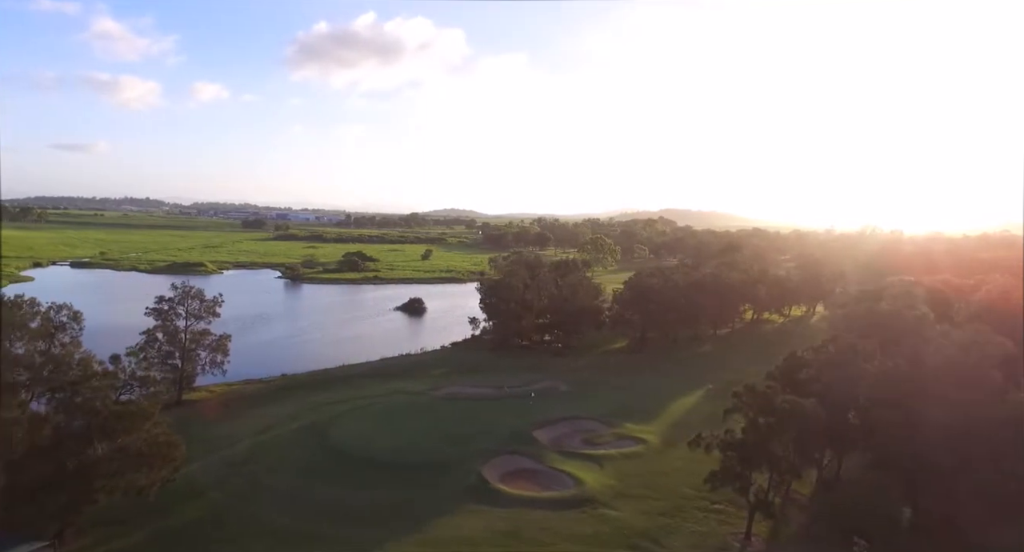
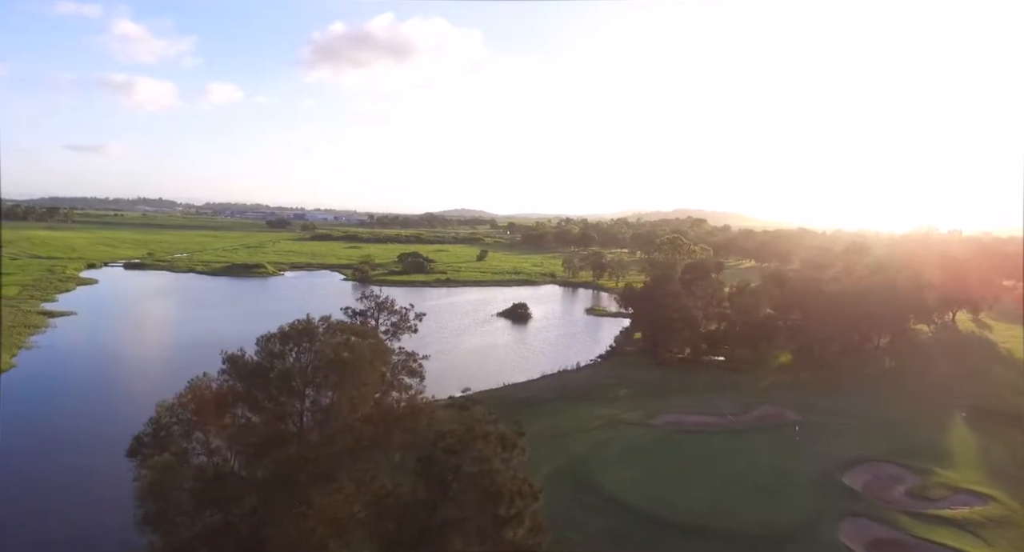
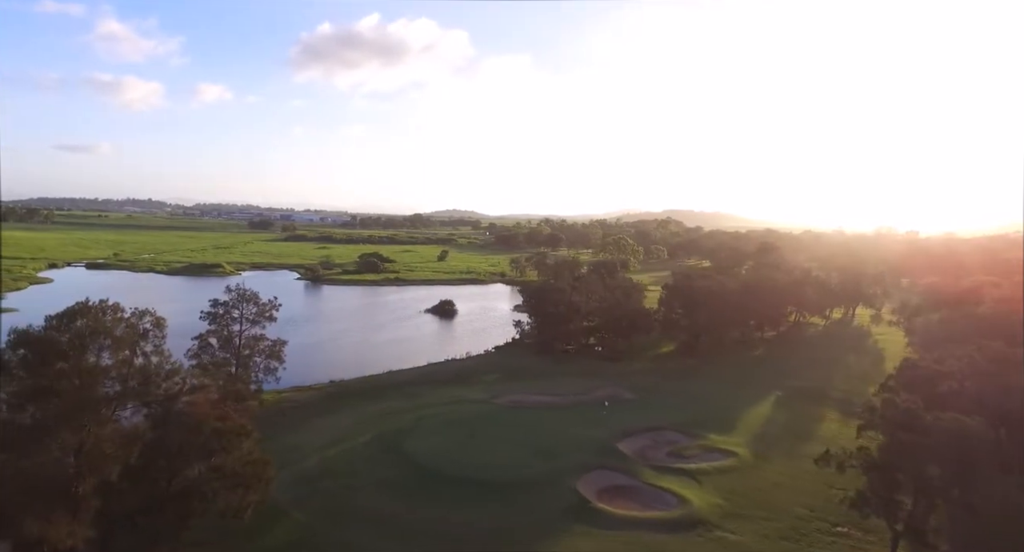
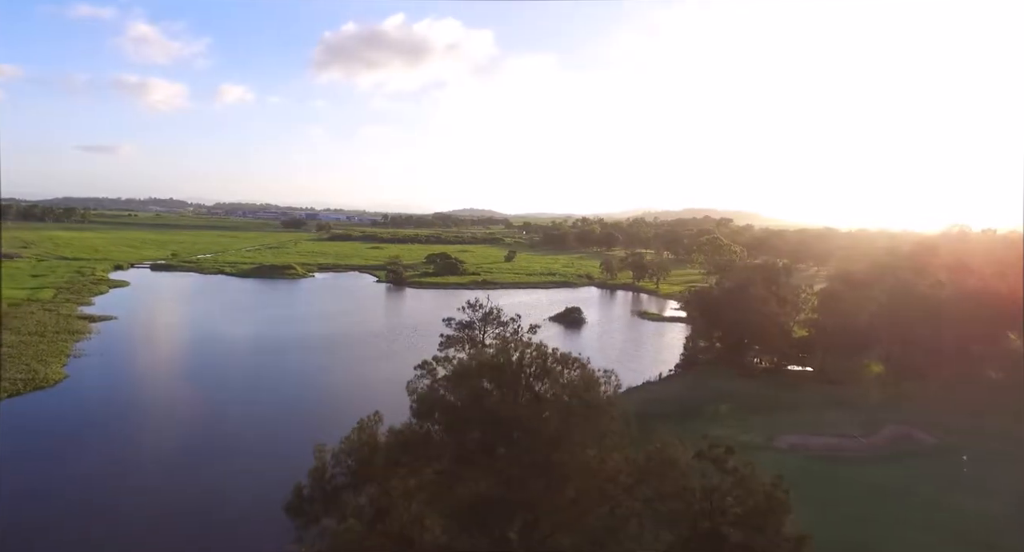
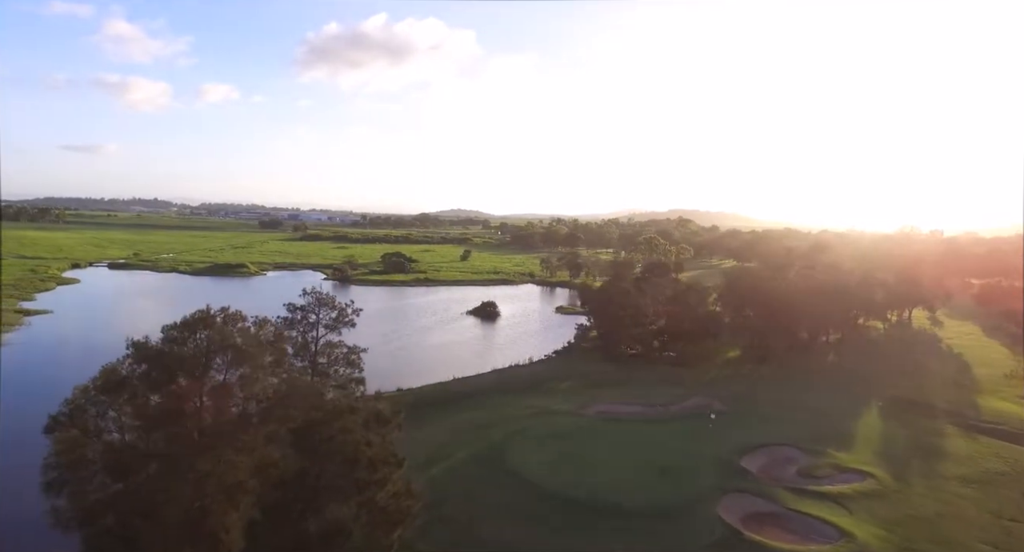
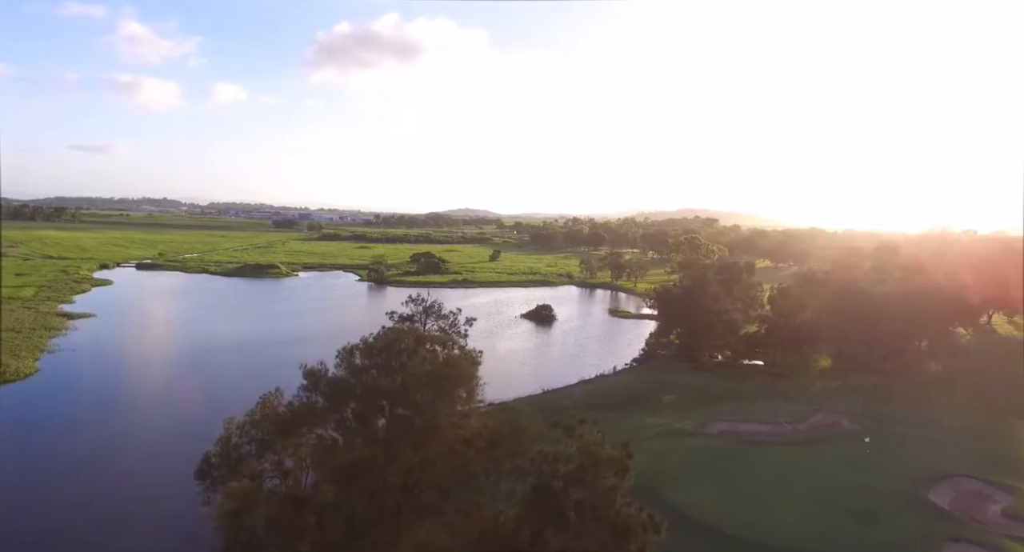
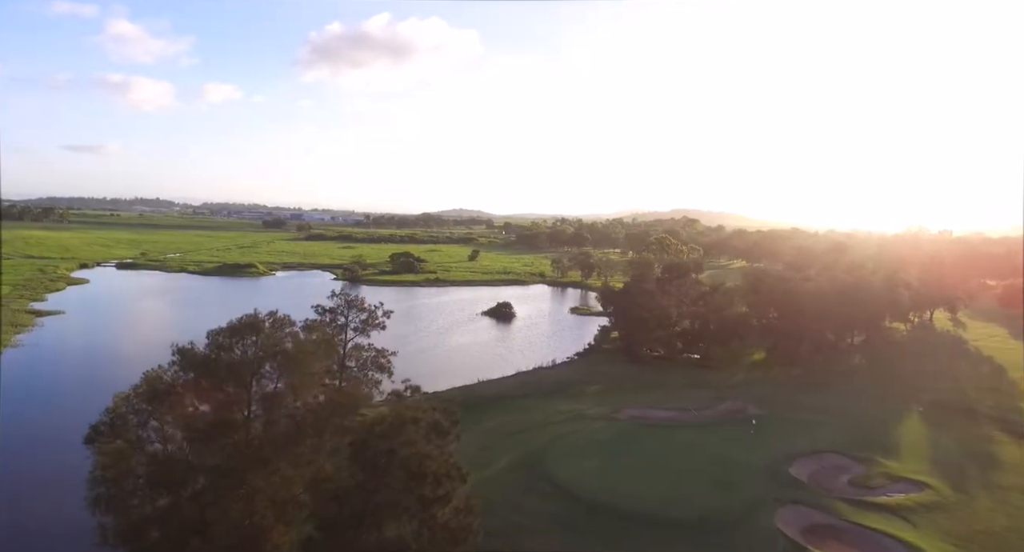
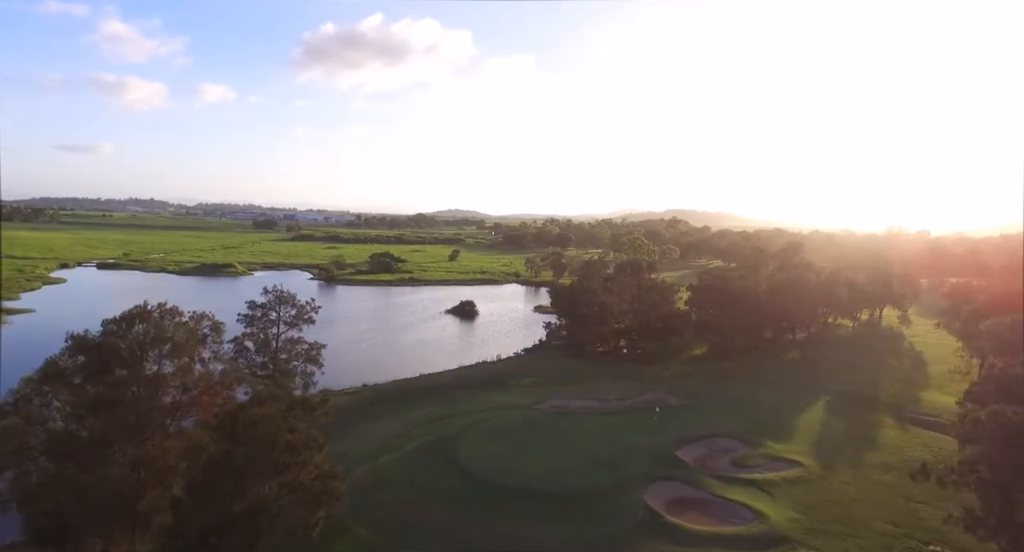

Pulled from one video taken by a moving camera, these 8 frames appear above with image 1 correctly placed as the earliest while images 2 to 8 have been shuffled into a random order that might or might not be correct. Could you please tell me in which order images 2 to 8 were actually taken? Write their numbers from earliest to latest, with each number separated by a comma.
3, 8, 5, 7, 2, 6, 4
